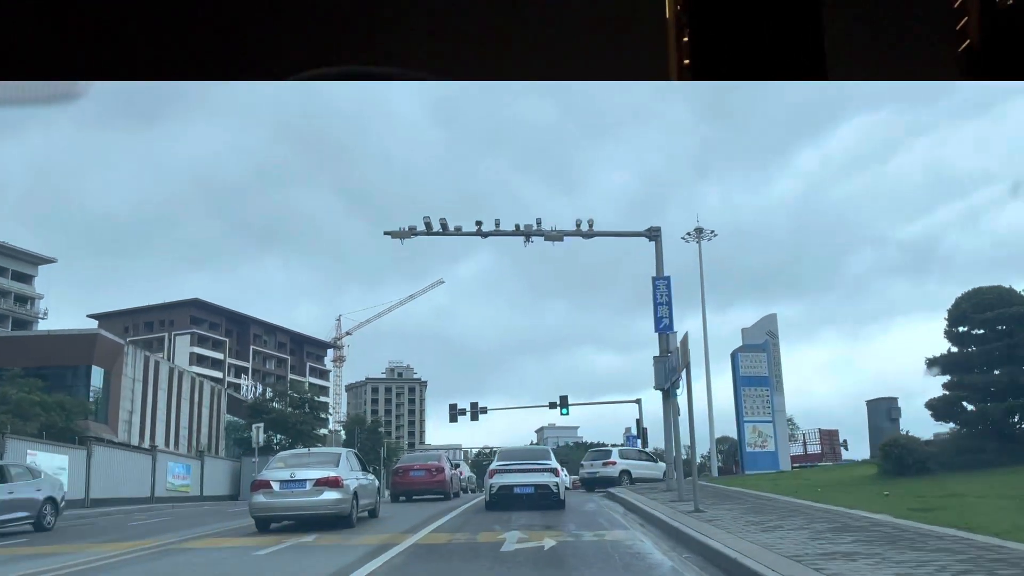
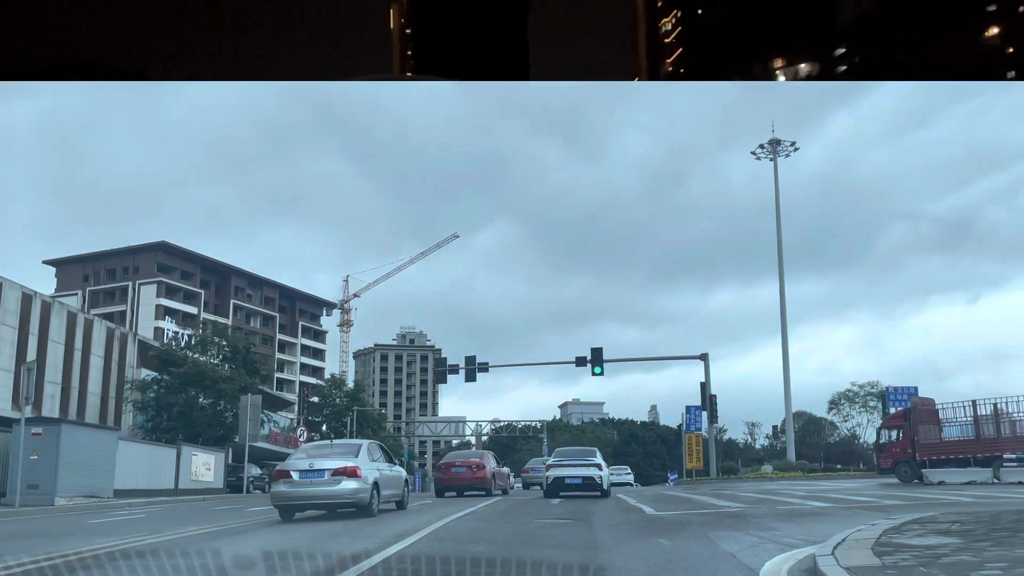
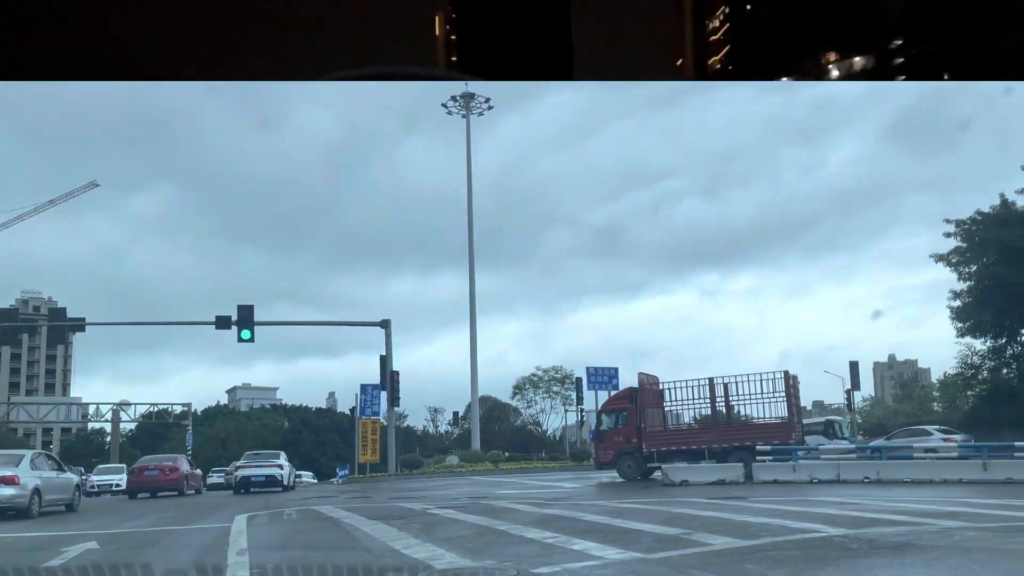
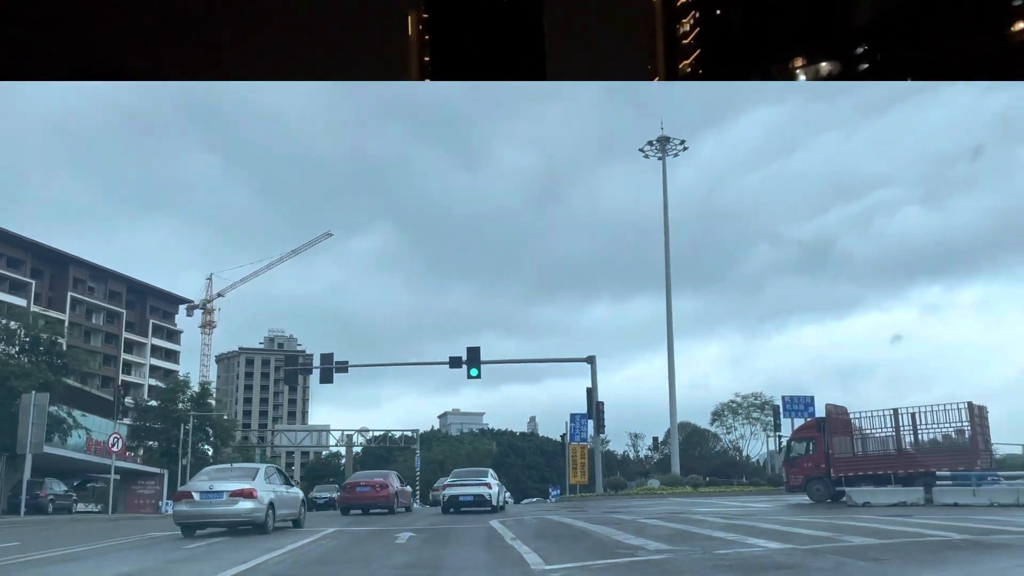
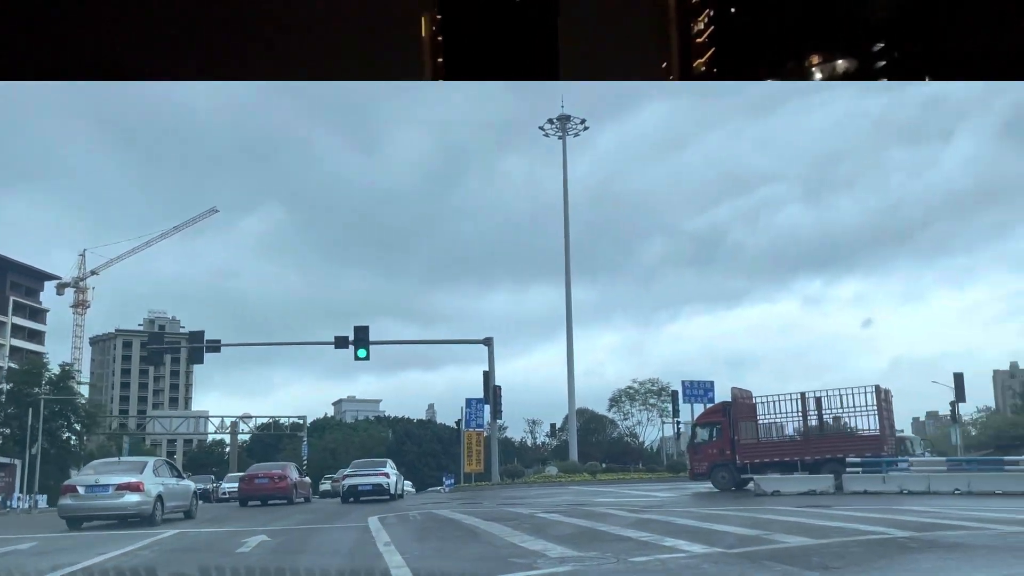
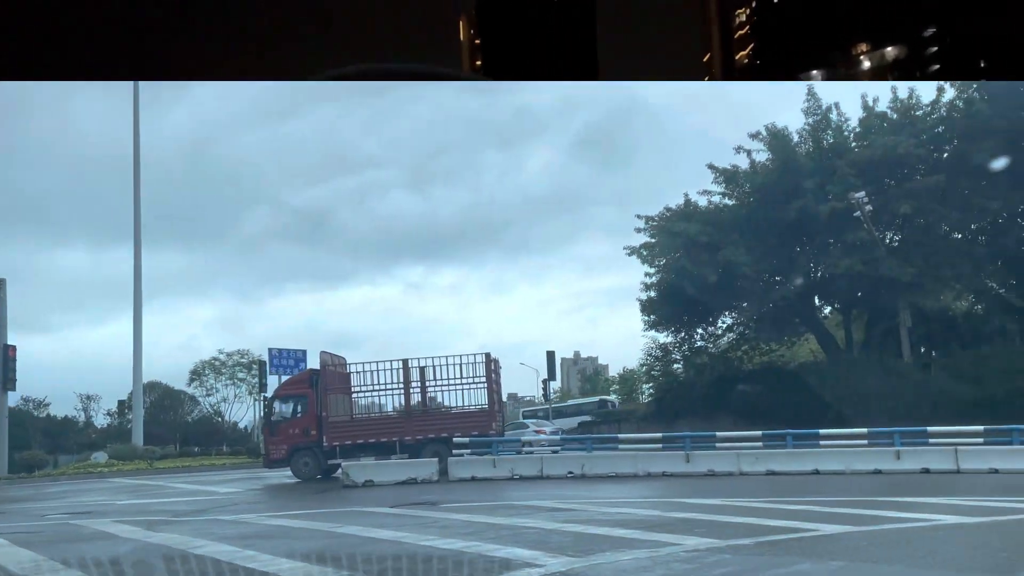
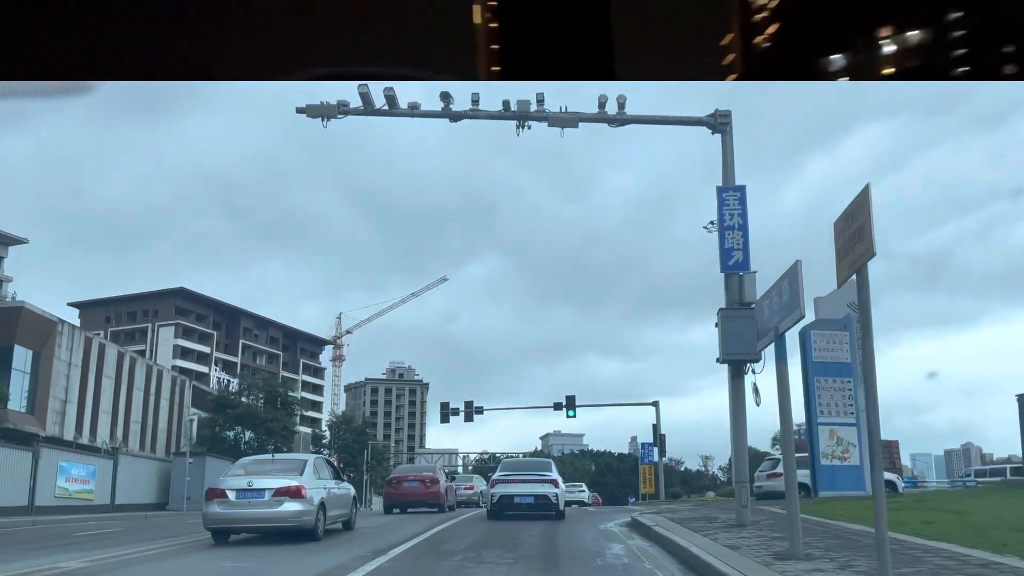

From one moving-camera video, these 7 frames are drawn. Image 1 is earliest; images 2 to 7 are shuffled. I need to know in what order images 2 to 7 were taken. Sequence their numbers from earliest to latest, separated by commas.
7, 2, 4, 5, 3, 6
